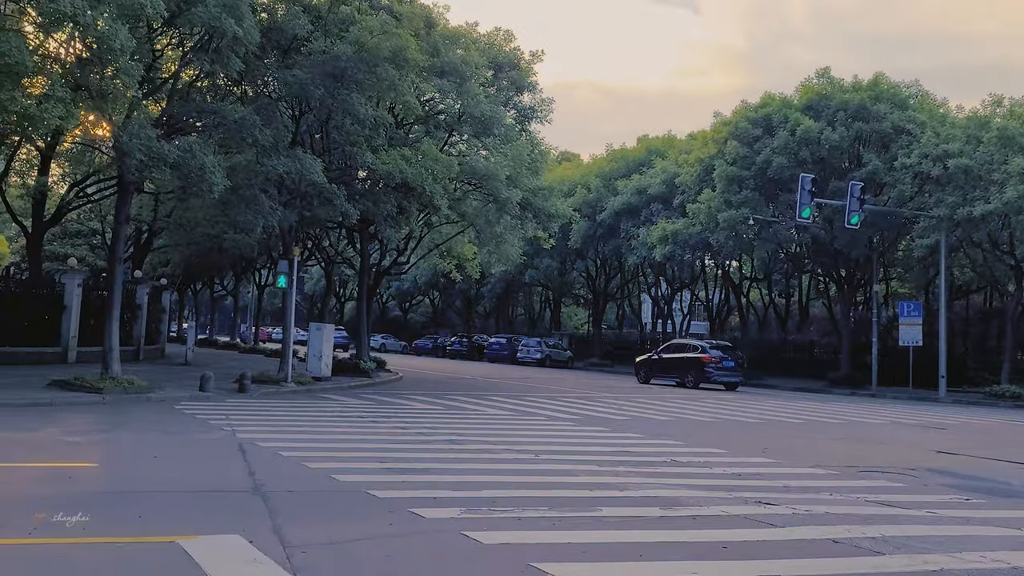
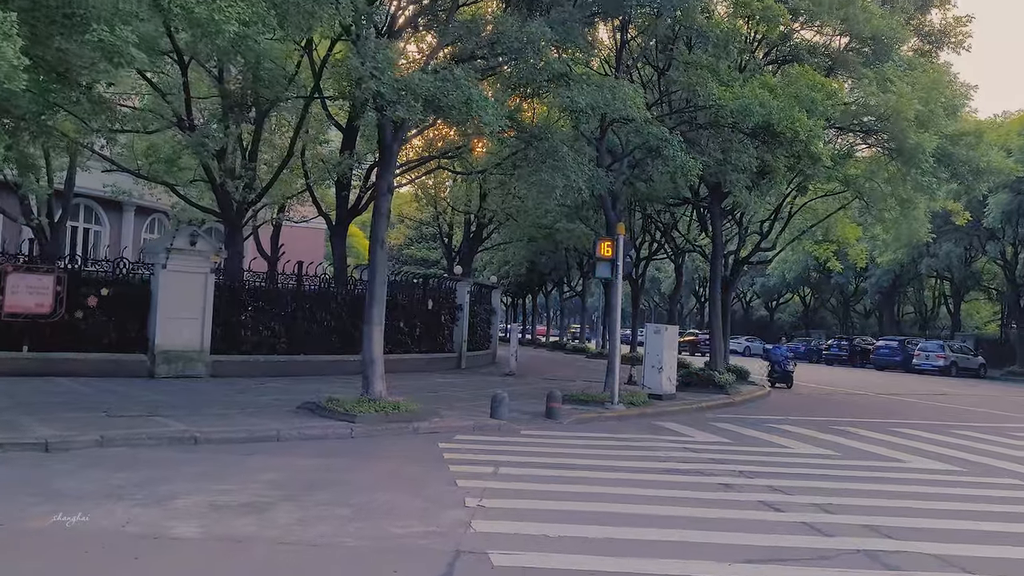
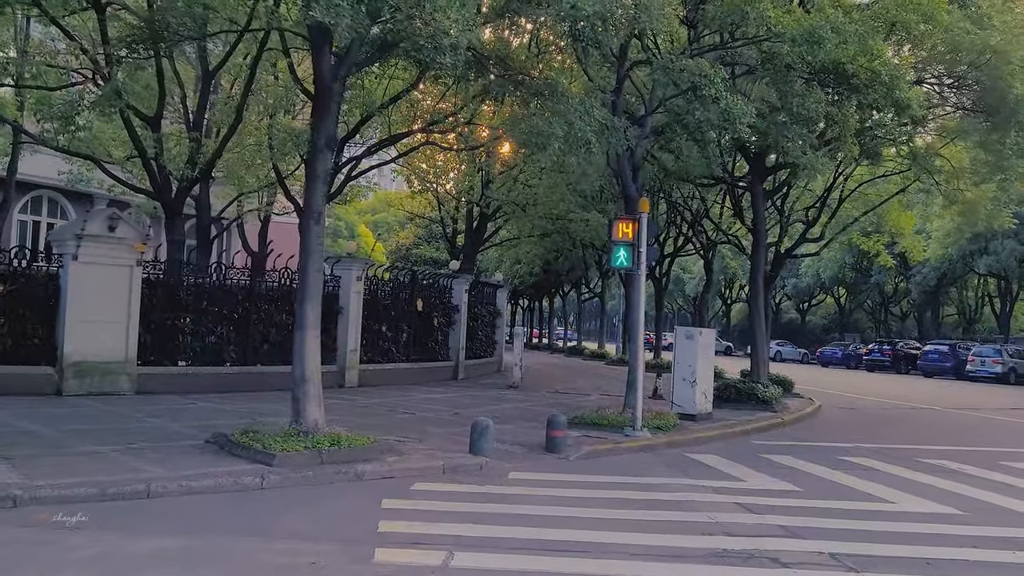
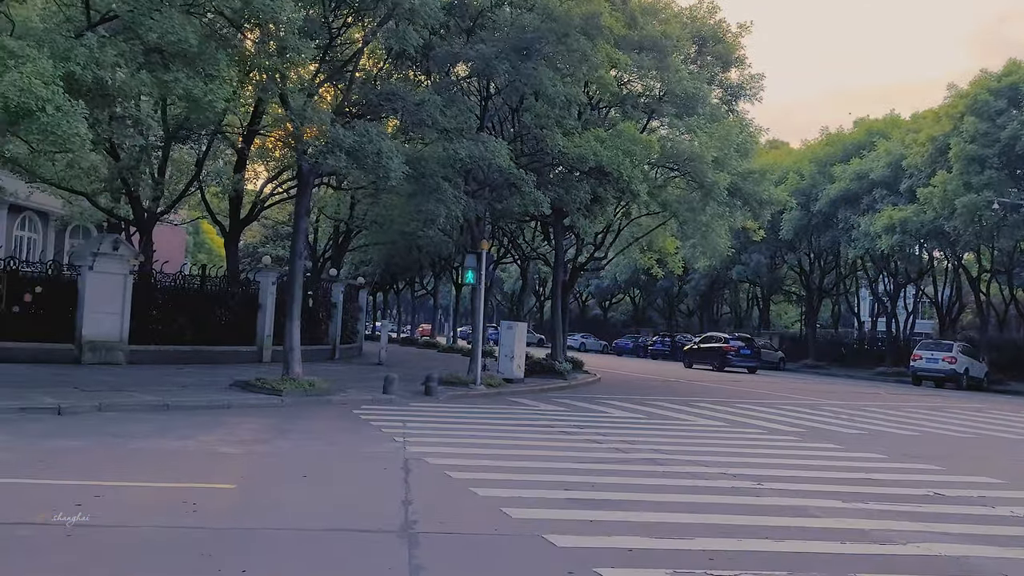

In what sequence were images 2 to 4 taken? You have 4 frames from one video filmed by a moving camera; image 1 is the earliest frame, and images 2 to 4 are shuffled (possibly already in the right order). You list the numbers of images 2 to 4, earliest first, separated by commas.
4, 2, 3
